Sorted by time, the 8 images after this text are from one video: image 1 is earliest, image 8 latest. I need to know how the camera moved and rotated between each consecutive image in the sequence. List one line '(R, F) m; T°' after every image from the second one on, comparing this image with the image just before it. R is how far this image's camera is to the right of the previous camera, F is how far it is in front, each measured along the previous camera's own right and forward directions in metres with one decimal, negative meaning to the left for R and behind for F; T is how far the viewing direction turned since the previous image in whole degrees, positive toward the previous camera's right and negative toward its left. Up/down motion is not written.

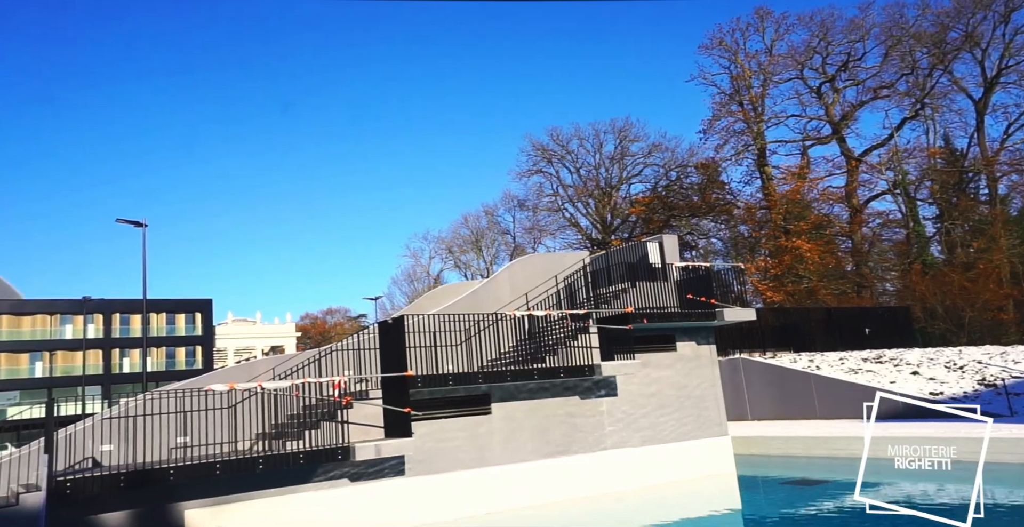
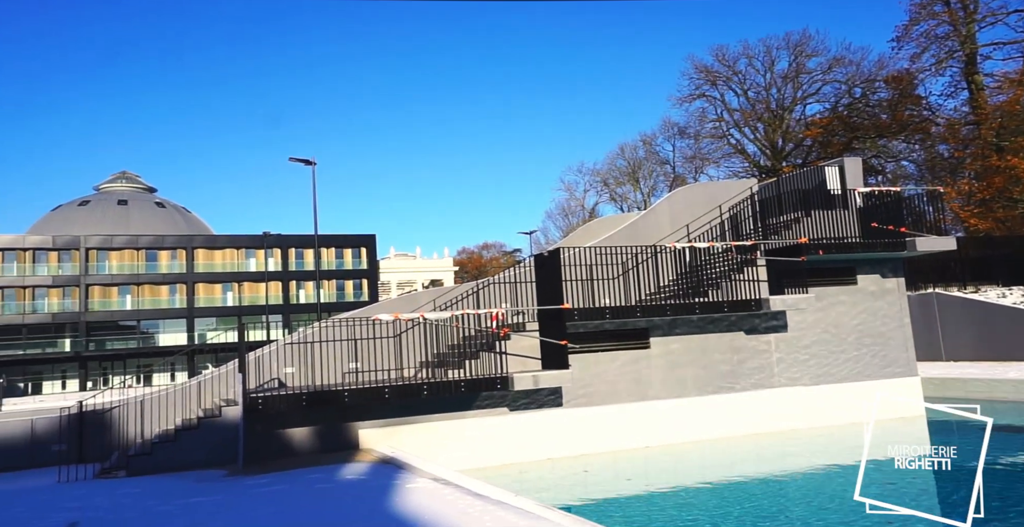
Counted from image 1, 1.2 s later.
(-0.3, +0.2) m; -11°
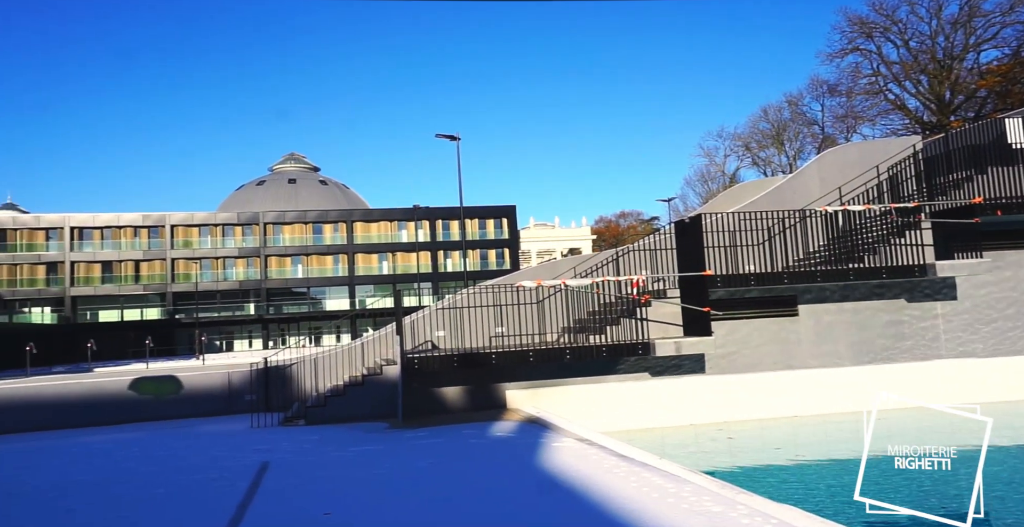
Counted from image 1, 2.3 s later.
(-0.2, -0.4) m; -10°
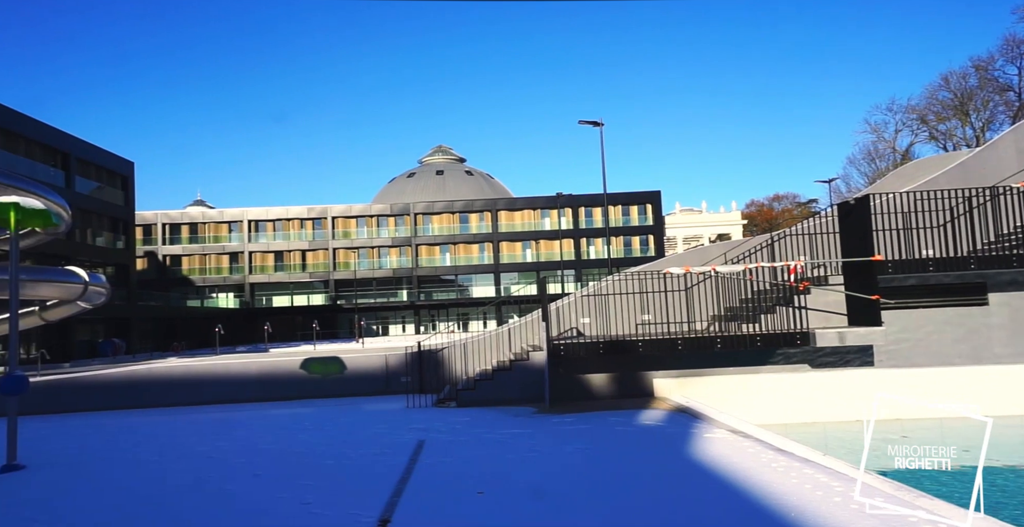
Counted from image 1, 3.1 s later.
(-0.2, 0.0) m; -11°
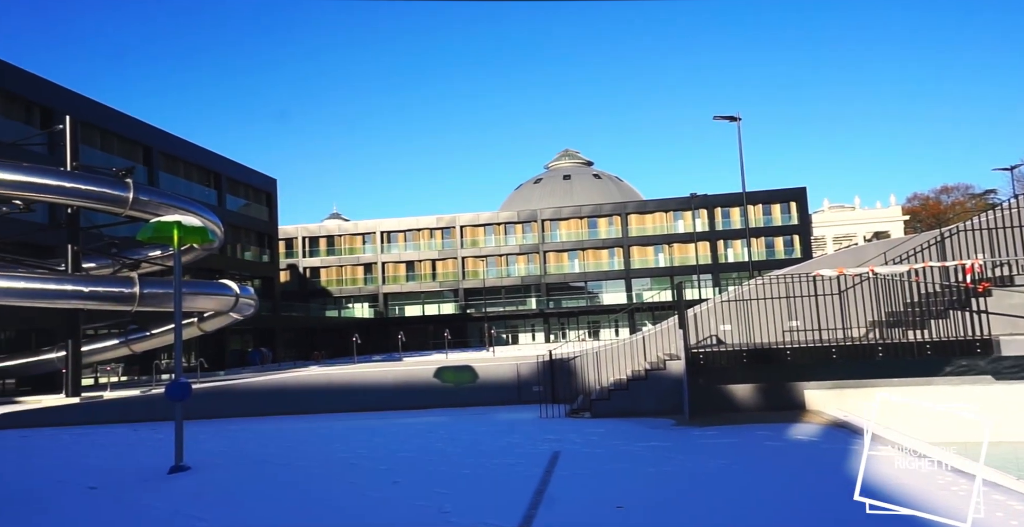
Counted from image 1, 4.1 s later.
(-0.2, +0.4) m; -10°
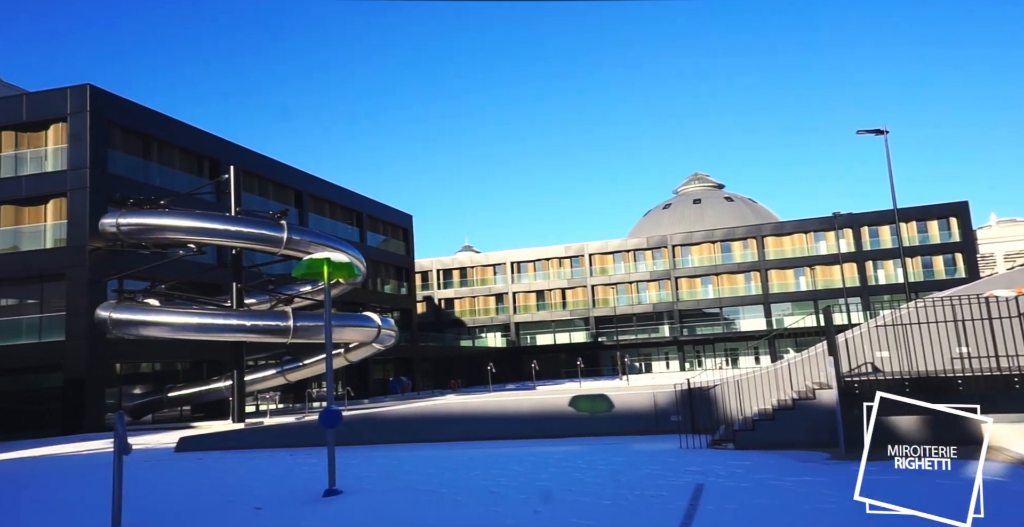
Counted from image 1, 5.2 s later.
(-0.2, -0.1) m; -10°
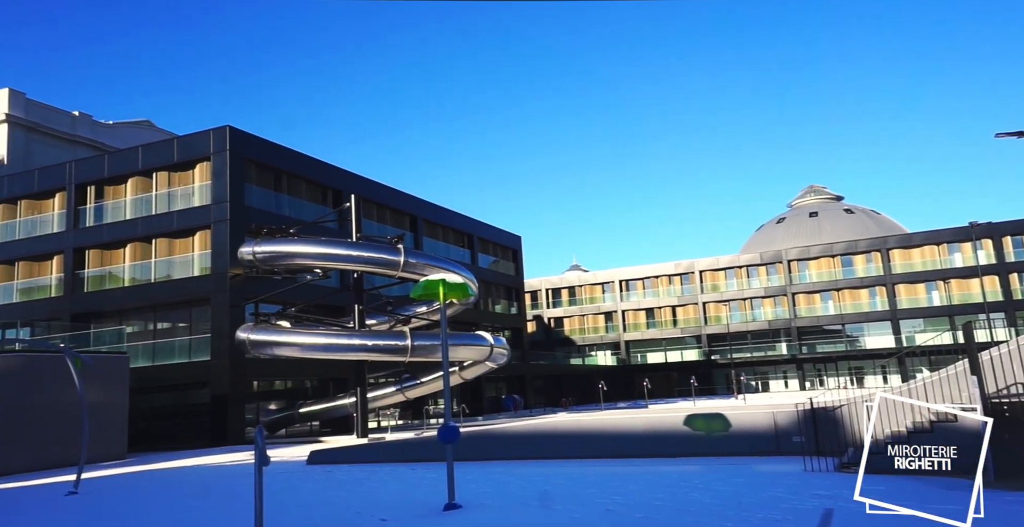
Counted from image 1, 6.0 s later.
(-0.1, -0.2) m; -8°
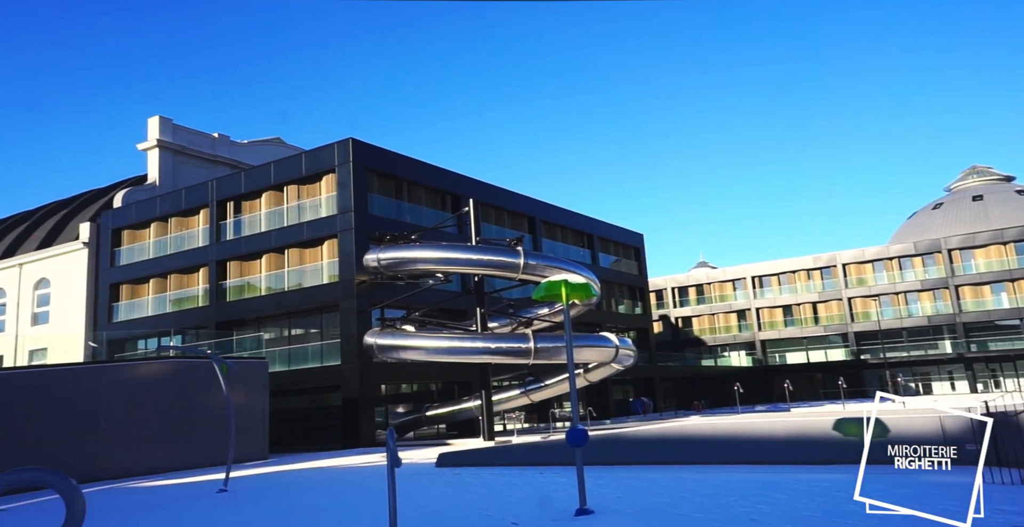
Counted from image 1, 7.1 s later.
(+0.2, +0.4) m; -10°
